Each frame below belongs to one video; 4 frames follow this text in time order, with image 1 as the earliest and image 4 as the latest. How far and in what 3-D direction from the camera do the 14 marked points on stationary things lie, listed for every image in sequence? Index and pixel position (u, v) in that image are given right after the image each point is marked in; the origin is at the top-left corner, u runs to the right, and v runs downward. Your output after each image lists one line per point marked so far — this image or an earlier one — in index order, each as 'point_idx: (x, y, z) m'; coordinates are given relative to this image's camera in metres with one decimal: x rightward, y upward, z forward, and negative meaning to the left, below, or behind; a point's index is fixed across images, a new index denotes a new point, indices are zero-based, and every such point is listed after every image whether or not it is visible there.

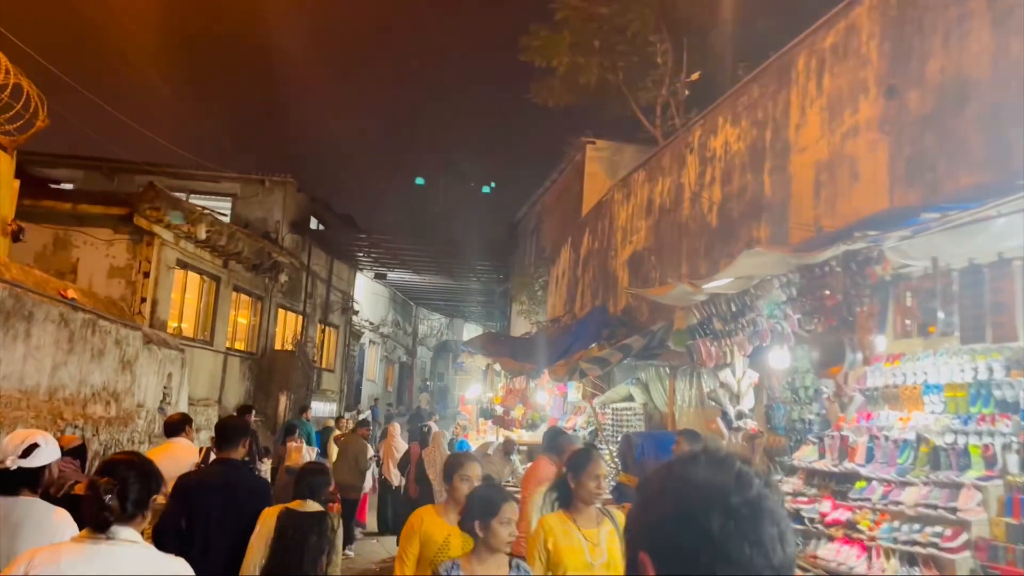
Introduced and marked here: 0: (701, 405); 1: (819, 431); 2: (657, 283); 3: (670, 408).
0: (+1.7, -1.0, +7.0) m
1: (+1.9, -0.9, +5.1) m
2: (+1.5, 0.0, +8.5) m
3: (+1.5, -1.1, +7.8) m
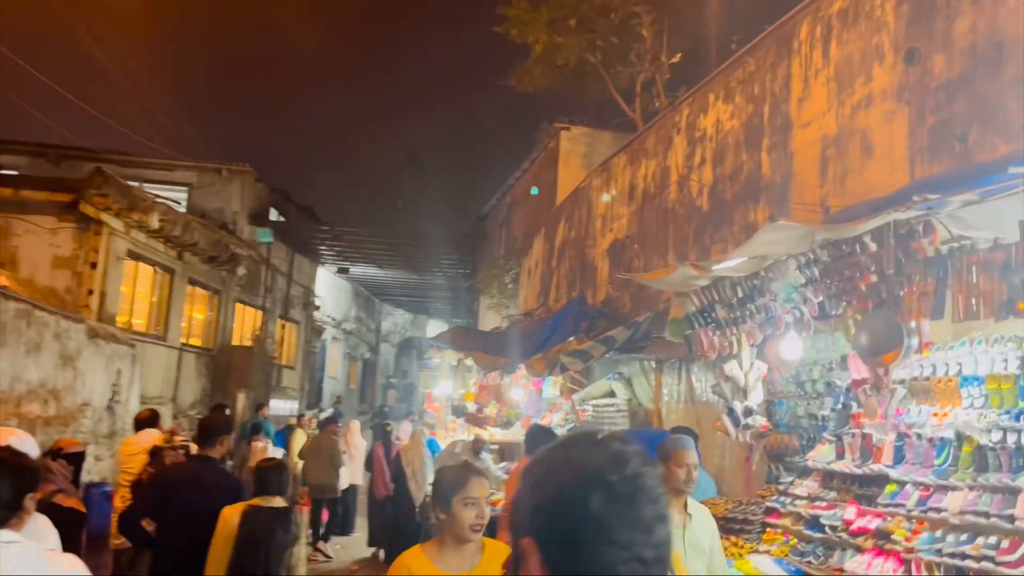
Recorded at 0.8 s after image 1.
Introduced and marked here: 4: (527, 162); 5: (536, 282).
0: (+1.5, -0.9, +6.6) m
1: (+1.8, -0.8, +4.6) m
2: (+1.2, +0.2, +8.0) m
3: (+1.3, -1.0, +7.4) m
4: (+0.2, +2.1, +13.9) m
5: (+0.4, +0.1, +12.4) m
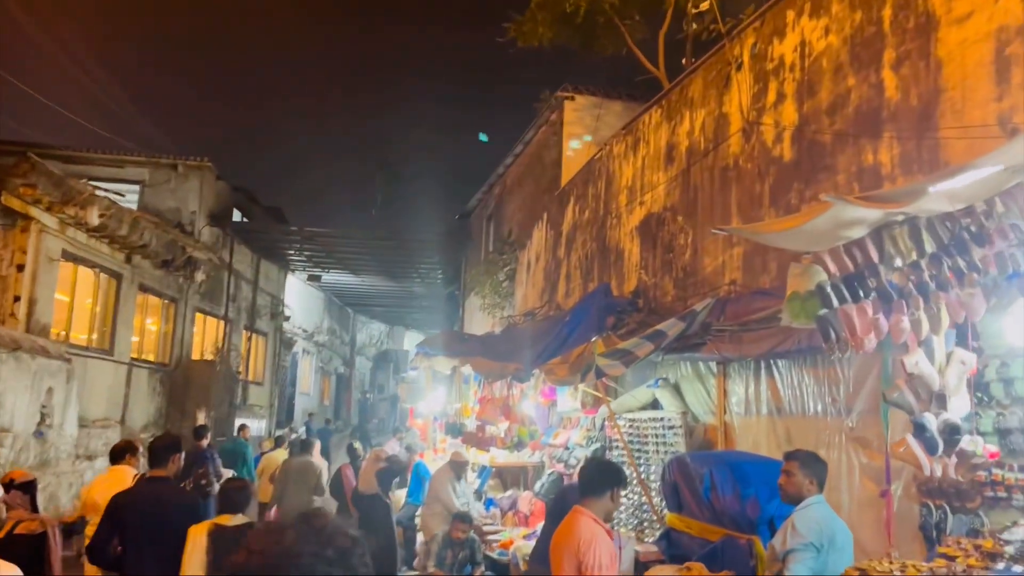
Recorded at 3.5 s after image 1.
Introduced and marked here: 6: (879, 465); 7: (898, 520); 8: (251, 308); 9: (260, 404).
0: (+1.7, -0.7, +4.9) m
1: (+2.0, -0.6, +3.0) m
2: (+1.3, +0.3, +6.4) m
3: (+1.4, -0.9, +5.7) m
4: (+0.1, +2.1, +12.2) m
5: (+0.3, +0.2, +10.7) m
6: (+1.8, -0.9, +4.2) m
7: (+1.8, -1.1, +4.0) m
8: (-5.9, -0.5, +19.2) m
9: (-5.8, -2.7, +19.3) m
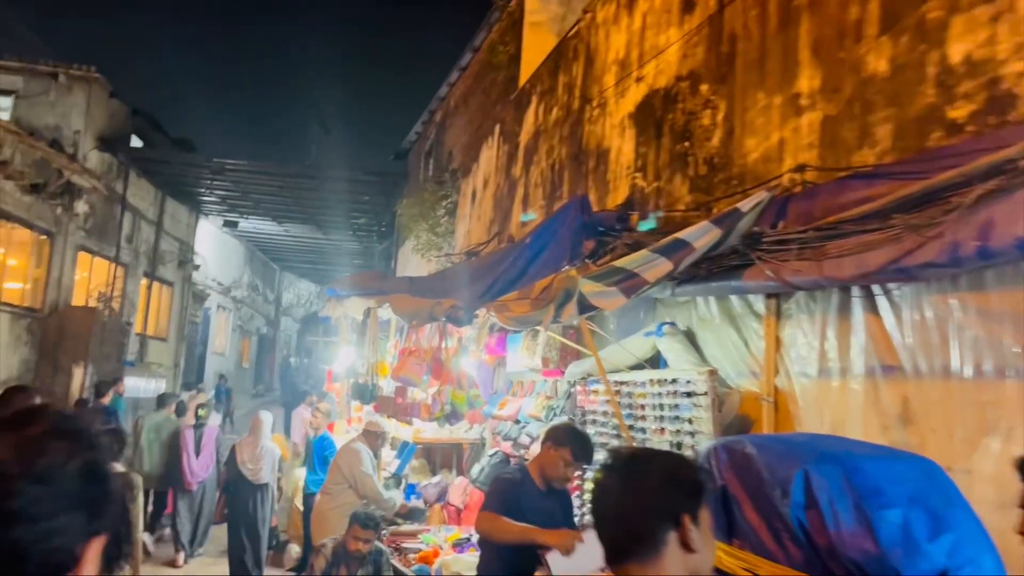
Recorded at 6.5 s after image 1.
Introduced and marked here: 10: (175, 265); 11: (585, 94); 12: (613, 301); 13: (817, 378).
0: (+1.4, -0.3, +2.9) m
1: (+1.9, -0.2, +0.9) m
2: (+1.0, +0.8, +4.2) m
3: (+1.1, -0.4, +3.6) m
4: (-0.5, +2.9, +10.0) m
5: (-0.3, +0.8, +8.5) m
6: (+1.6, -0.5, +2.1) m
7: (+1.7, -0.7, +2.0) m
8: (-7.1, +0.7, +16.6) m
9: (-7.1, -1.5, +16.8) m
10: (-7.1, +0.5, +17.5) m
11: (+0.5, +1.3, +5.9) m
12: (+0.4, -0.1, +3.6) m
13: (+1.2, -0.4, +3.4) m
